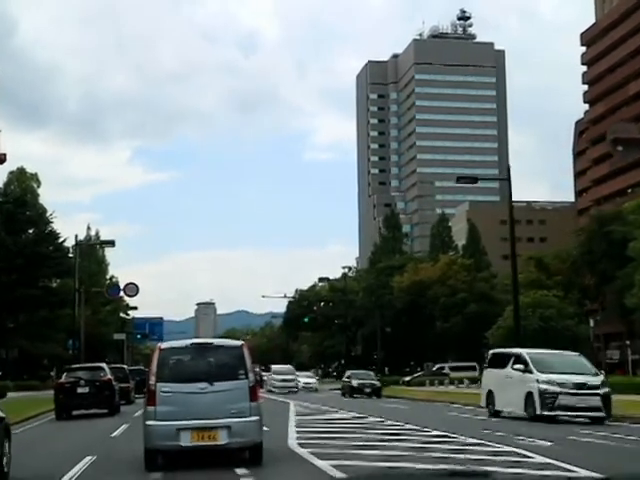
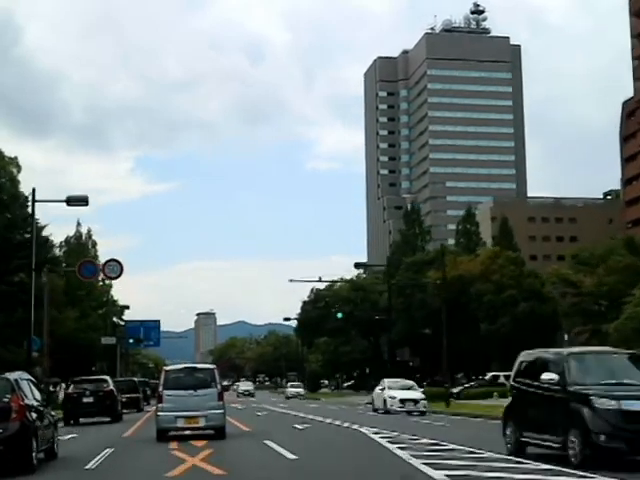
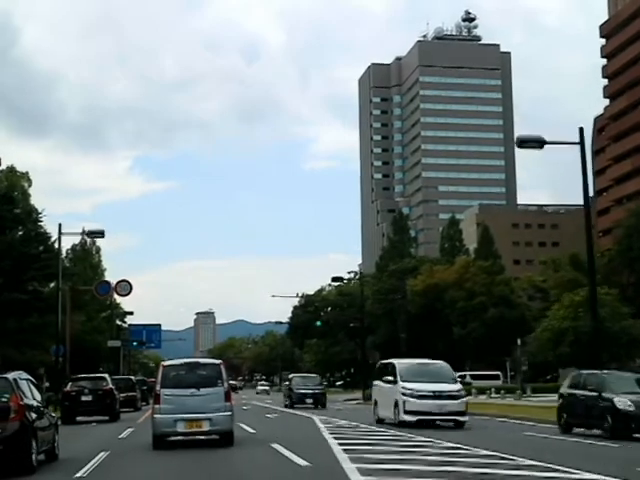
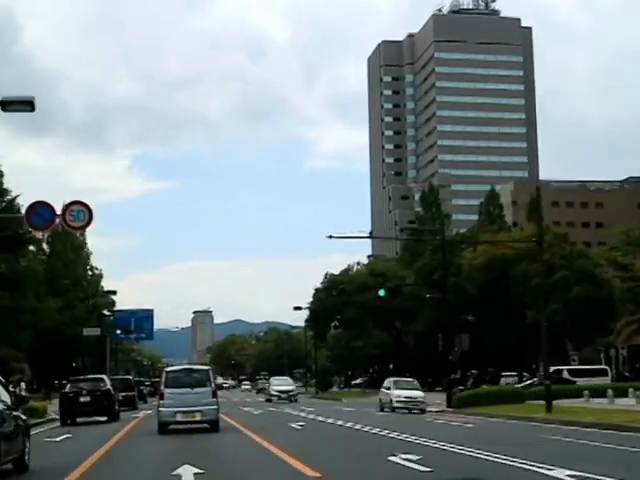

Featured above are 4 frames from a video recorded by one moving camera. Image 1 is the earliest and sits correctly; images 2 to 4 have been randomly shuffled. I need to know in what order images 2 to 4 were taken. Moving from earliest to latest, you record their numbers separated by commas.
3, 2, 4
